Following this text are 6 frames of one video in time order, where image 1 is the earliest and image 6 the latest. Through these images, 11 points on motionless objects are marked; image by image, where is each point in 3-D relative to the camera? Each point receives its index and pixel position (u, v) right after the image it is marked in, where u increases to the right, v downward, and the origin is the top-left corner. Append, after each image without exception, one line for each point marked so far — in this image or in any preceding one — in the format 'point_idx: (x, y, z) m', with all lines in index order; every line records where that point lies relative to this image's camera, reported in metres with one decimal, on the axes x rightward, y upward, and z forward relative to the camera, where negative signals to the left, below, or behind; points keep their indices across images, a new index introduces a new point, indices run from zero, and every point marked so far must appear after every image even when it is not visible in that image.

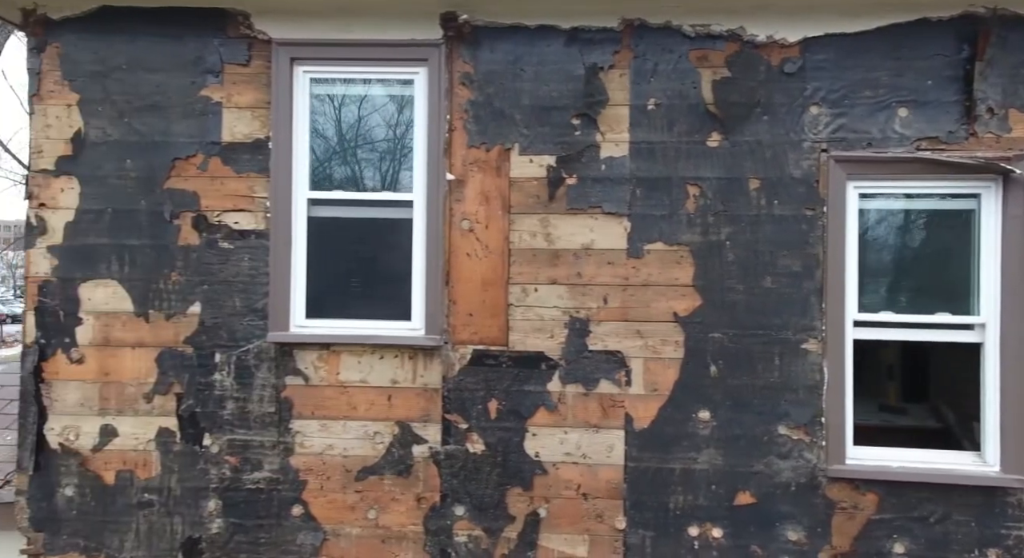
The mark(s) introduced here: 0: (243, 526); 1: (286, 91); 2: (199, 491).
0: (-1.3, -1.2, +4.2) m
1: (-1.1, +0.9, +4.1) m
2: (-1.6, -1.1, +4.2) m
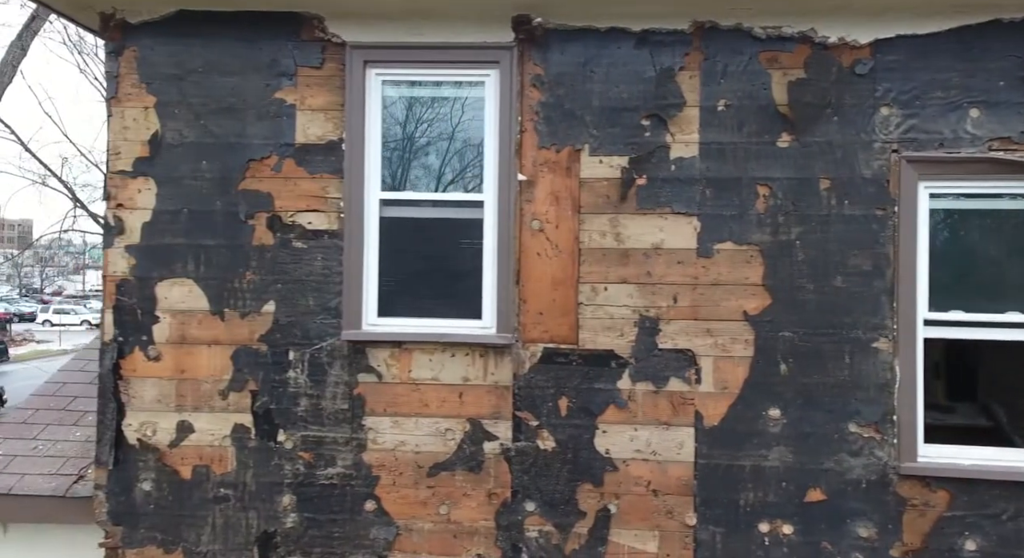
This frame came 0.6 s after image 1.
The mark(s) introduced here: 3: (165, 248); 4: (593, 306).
0: (-1.0, -1.2, +4.2) m
1: (-0.8, +0.9, +4.2) m
2: (-1.2, -1.1, +4.2) m
3: (-1.8, +0.2, +4.3) m
4: (+0.4, -0.1, +4.1) m
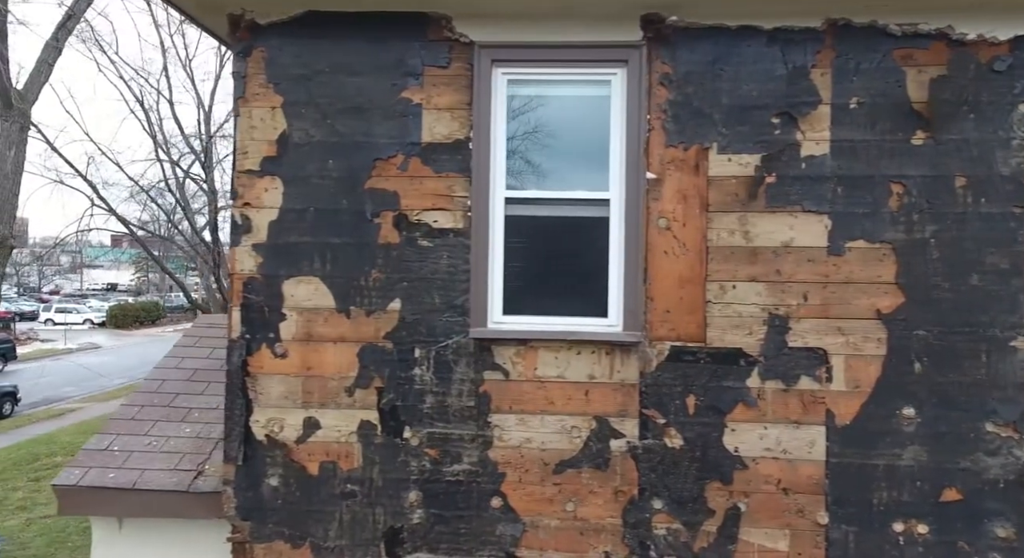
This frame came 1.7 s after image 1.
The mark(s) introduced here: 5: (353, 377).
0: (-0.4, -1.2, +4.3) m
1: (-0.1, +1.0, +4.2) m
2: (-0.6, -1.1, +4.3) m
3: (-1.2, +0.2, +4.3) m
4: (+1.1, -0.1, +4.1) m
5: (-0.8, -0.5, +4.3) m
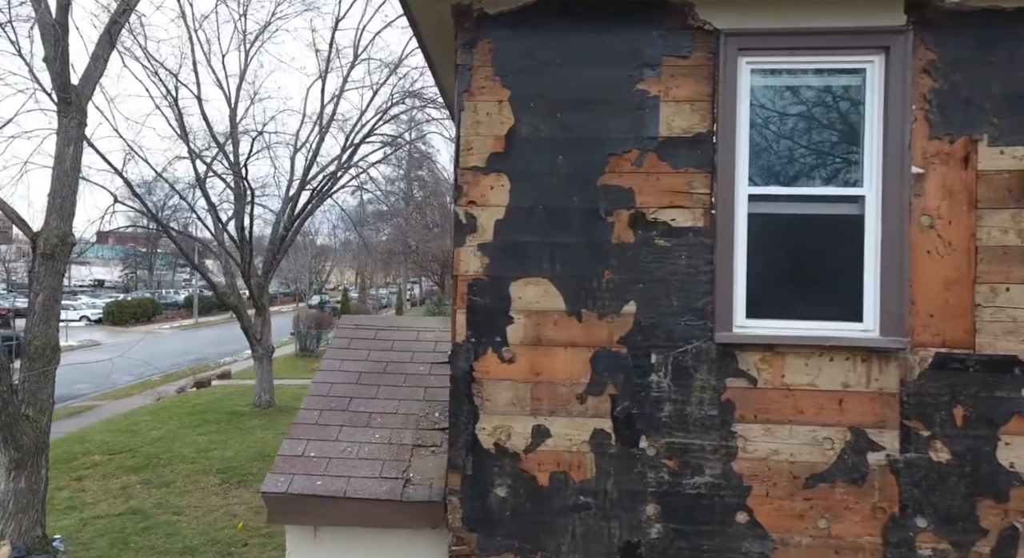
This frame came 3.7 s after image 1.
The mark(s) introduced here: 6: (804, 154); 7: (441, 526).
0: (+0.8, -1.2, +4.0) m
1: (+1.1, +0.9, +4.0) m
2: (+0.6, -1.1, +4.1) m
3: (0.0, +0.2, +4.1) m
4: (+2.2, -0.1, +3.9) m
5: (+0.4, -0.5, +4.1) m
6: (+1.5, +0.6, +4.1) m
7: (-0.4, -1.4, +4.6) m
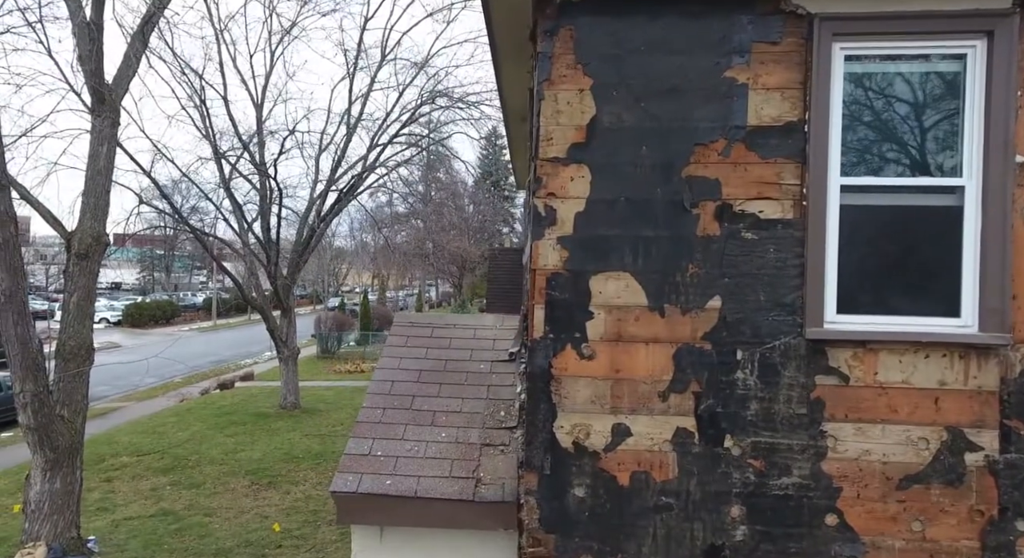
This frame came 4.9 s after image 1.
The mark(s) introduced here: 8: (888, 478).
0: (+1.2, -1.2, +3.9) m
1: (+1.4, +1.0, +3.8) m
2: (+1.0, -1.0, +3.9) m
3: (+0.4, +0.2, +4.0) m
4: (+2.6, -0.1, +3.7) m
5: (+0.8, -0.5, +4.0) m
6: (+1.9, +0.7, +4.0) m
7: (0.0, -1.4, +4.5) m
8: (+1.8, -0.9, +3.8) m
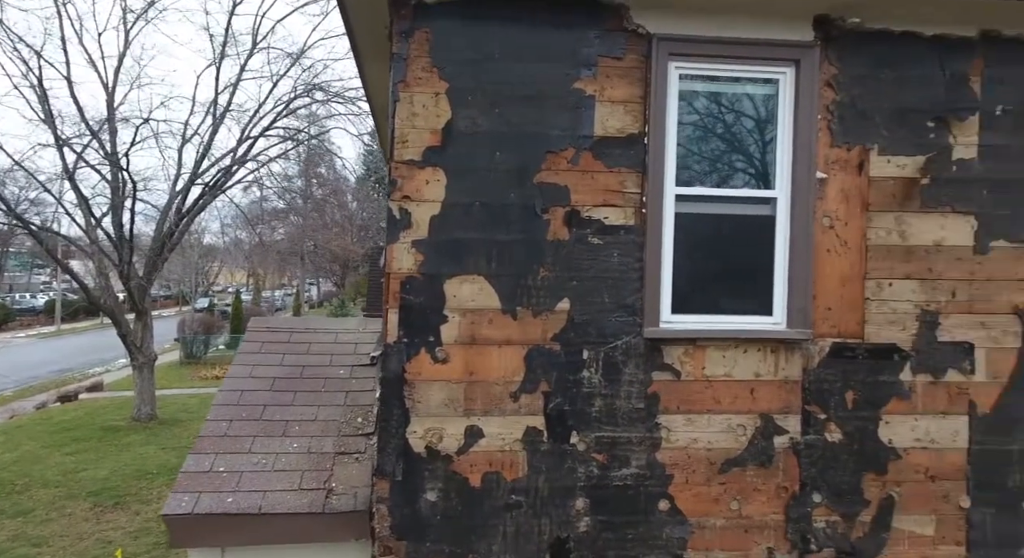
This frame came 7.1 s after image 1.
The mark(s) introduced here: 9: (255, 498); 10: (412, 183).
0: (+0.5, -1.2, +4.3) m
1: (+0.7, +1.0, +4.3) m
2: (+0.3, -1.1, +4.3) m
3: (-0.3, +0.2, +4.3) m
4: (+1.9, -0.1, +4.3) m
5: (0.0, -0.5, +4.3) m
6: (+1.1, +0.6, +4.5) m
7: (-0.8, -1.4, +4.7) m
8: (+1.0, -0.9, +4.3) m
9: (-1.4, -1.1, +4.7) m
10: (-0.5, +0.5, +4.3) m
